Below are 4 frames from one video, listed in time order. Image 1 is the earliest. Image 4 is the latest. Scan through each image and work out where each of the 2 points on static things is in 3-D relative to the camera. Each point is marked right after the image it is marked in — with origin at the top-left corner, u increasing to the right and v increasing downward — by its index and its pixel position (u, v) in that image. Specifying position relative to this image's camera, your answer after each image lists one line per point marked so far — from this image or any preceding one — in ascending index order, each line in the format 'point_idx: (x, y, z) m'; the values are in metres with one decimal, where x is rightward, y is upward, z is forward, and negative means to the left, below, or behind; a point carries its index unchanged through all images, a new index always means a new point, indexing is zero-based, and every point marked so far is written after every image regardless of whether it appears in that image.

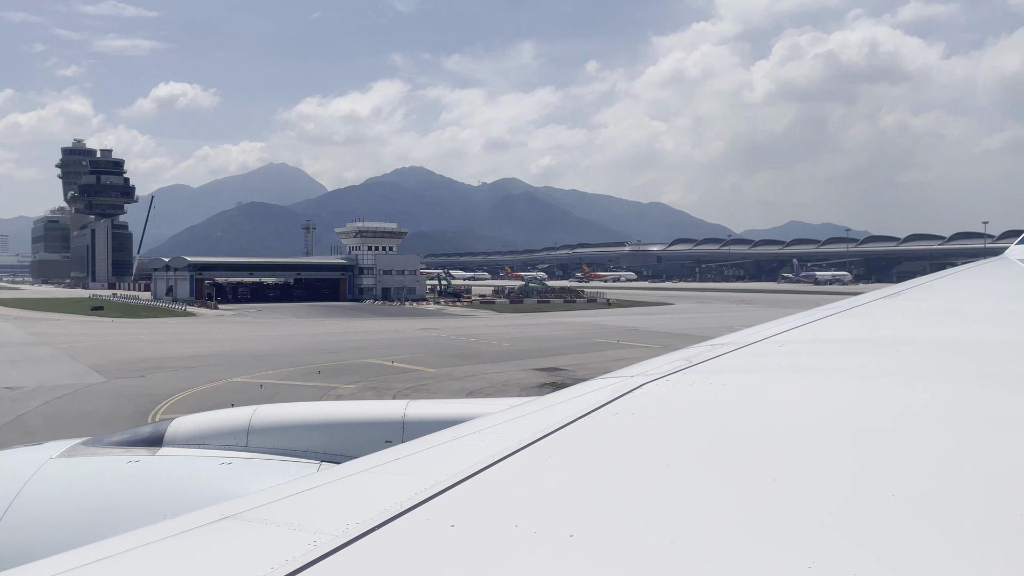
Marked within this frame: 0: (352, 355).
0: (-2.7, -1.2, +14.4) m
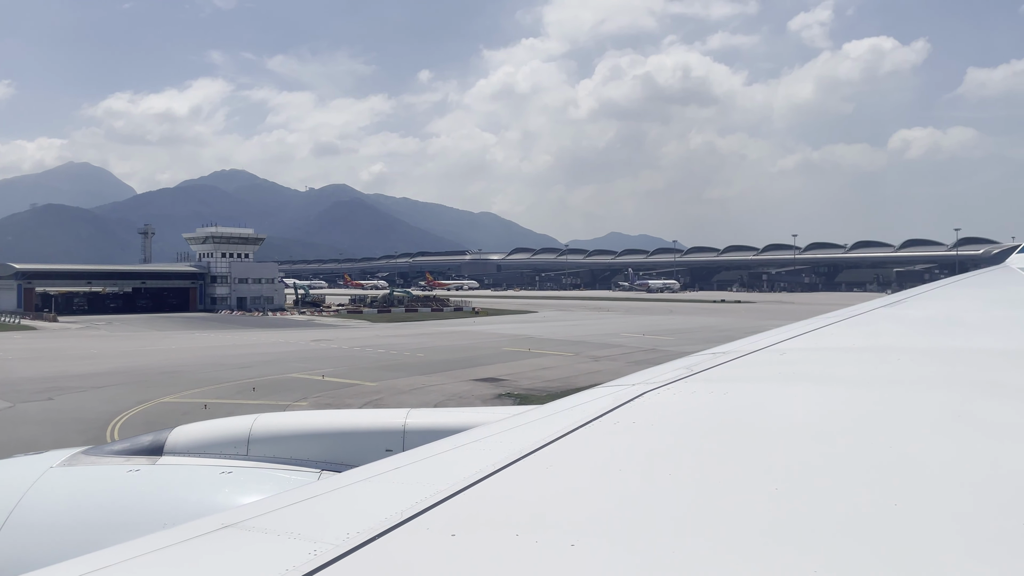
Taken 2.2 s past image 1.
0: (-4.0, -1.3, +13.6) m
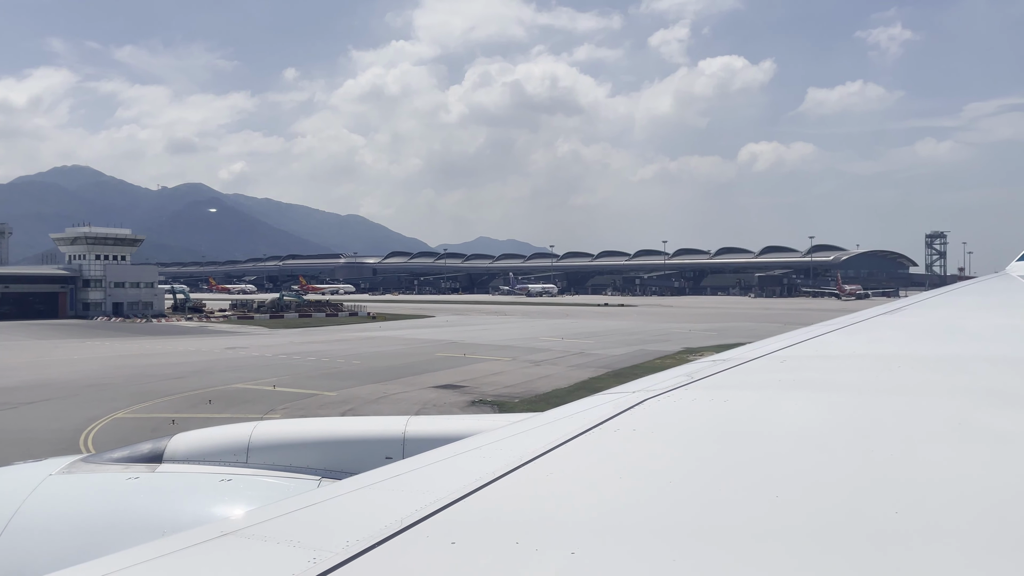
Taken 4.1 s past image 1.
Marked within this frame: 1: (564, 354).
0: (-4.7, -1.4, +12.8) m
1: (+1.2, -1.4, +17.8) m
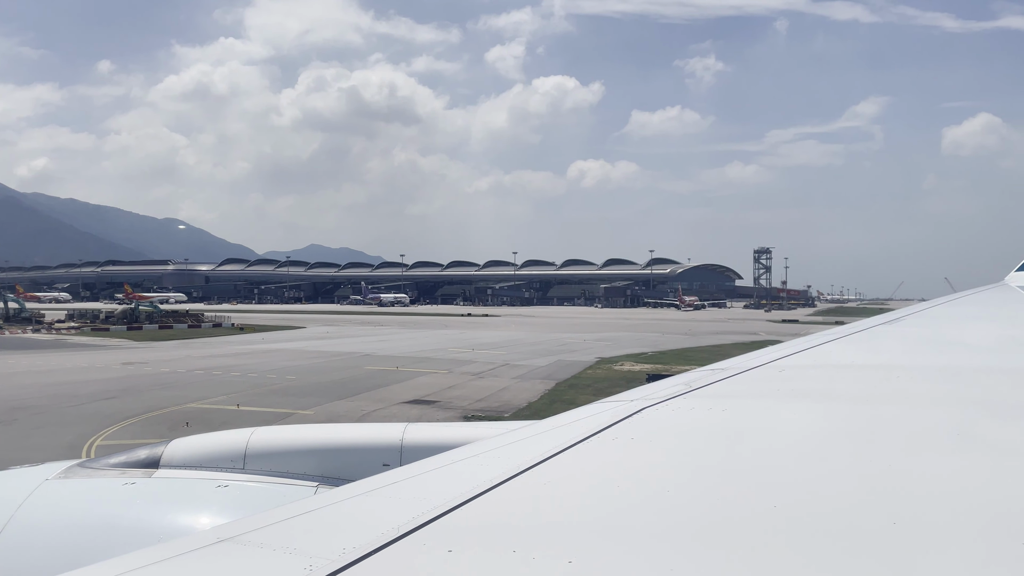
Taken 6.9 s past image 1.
0: (-5.2, -1.6, +11.7) m
1: (-0.5, -1.7, +17.9) m
